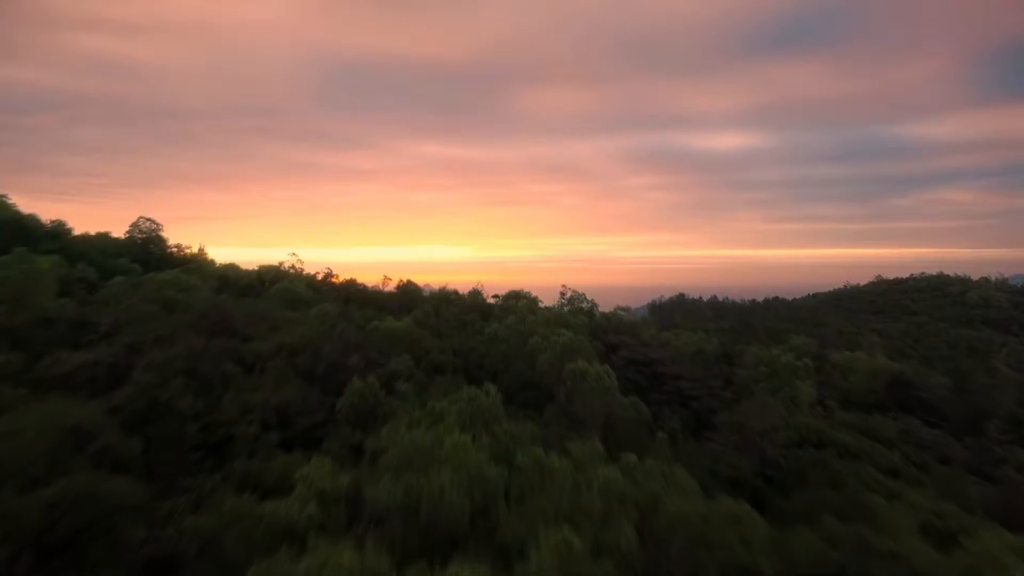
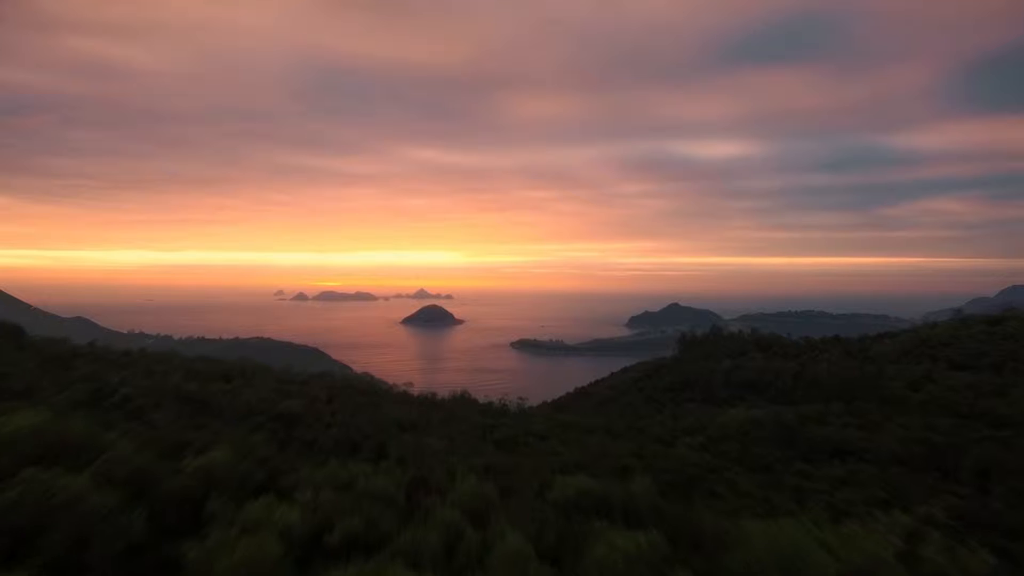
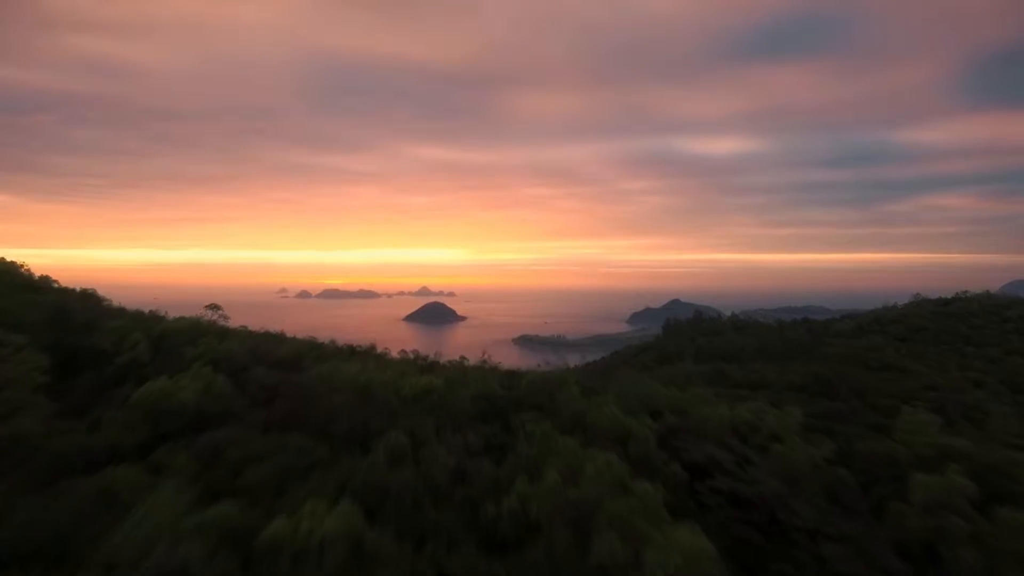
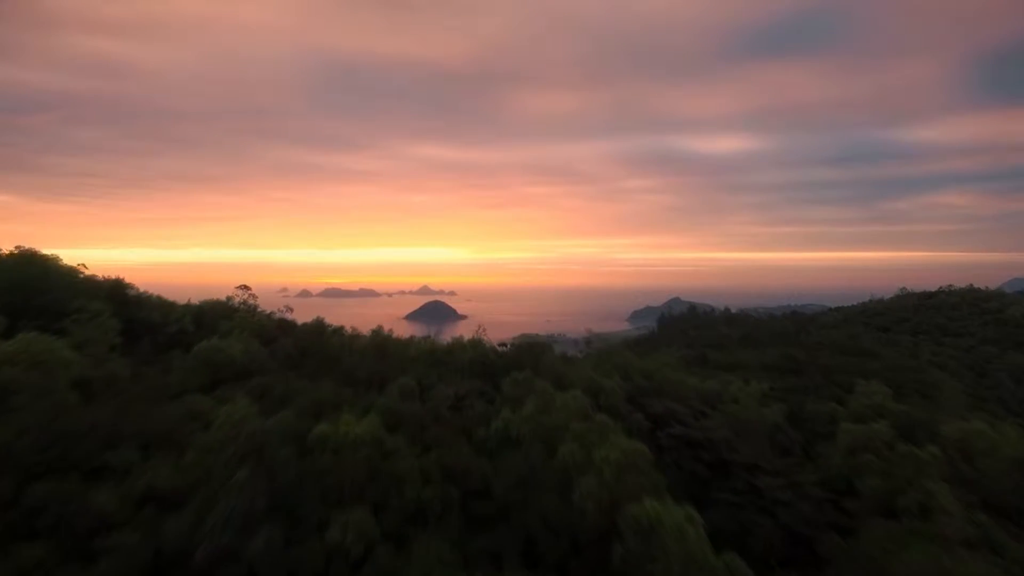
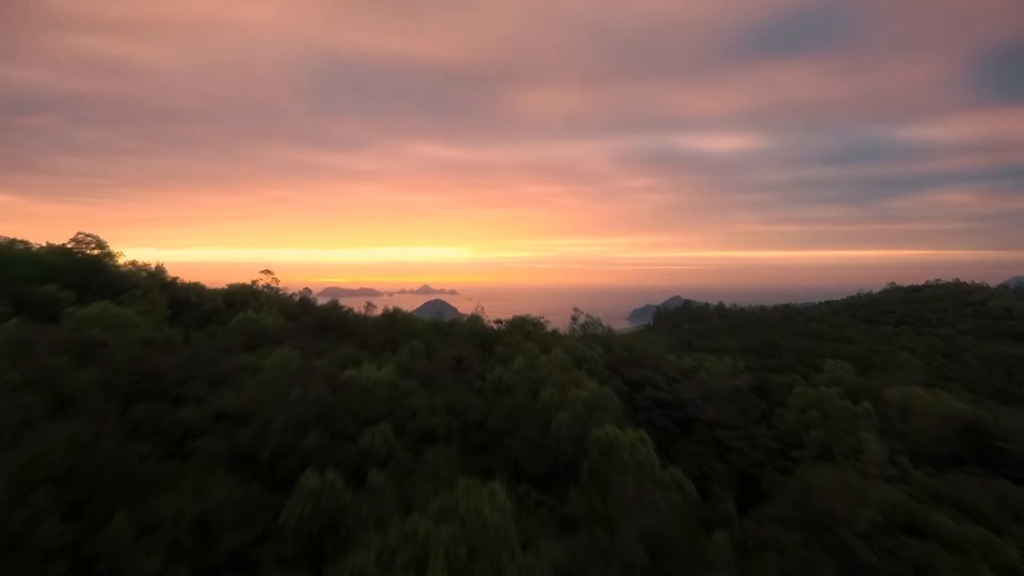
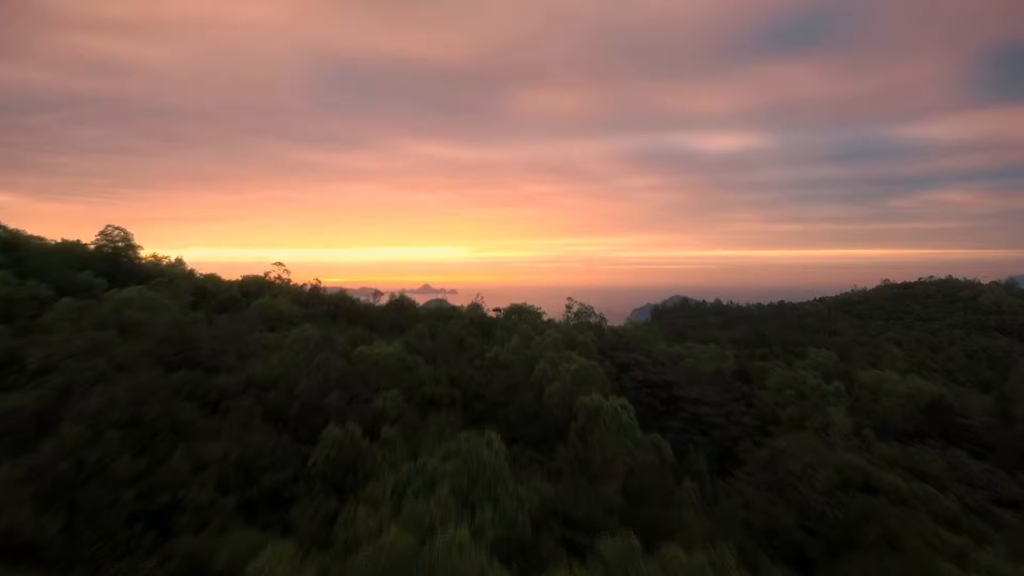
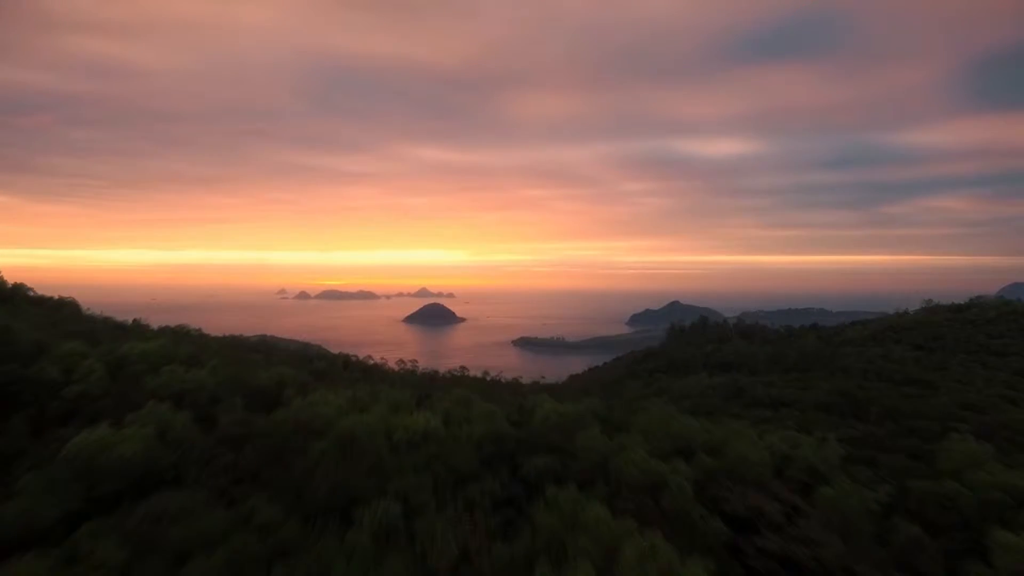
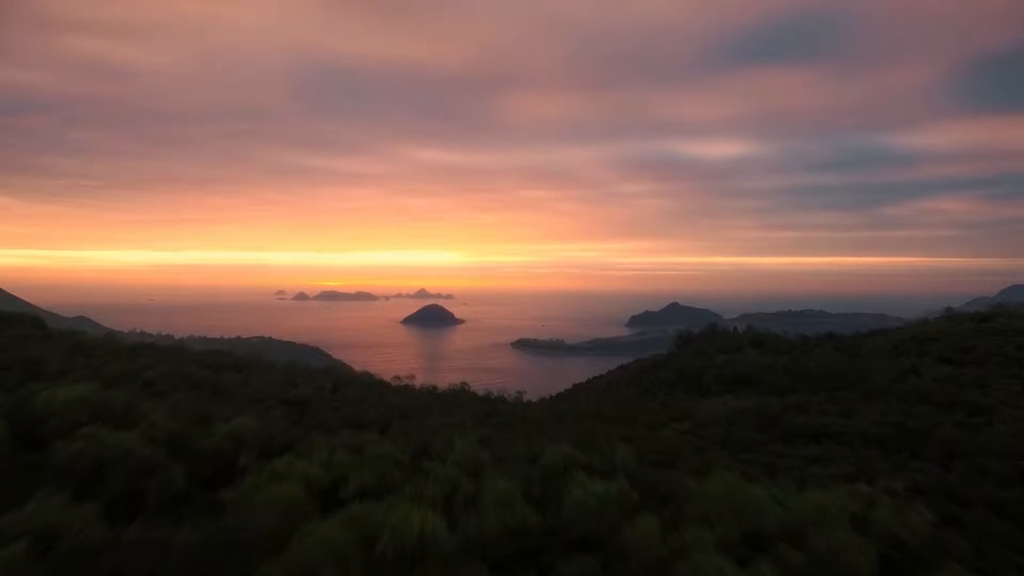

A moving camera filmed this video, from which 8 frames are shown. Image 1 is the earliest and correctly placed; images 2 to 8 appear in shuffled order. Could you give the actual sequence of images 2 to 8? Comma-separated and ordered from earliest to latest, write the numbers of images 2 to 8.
6, 5, 4, 3, 7, 8, 2
